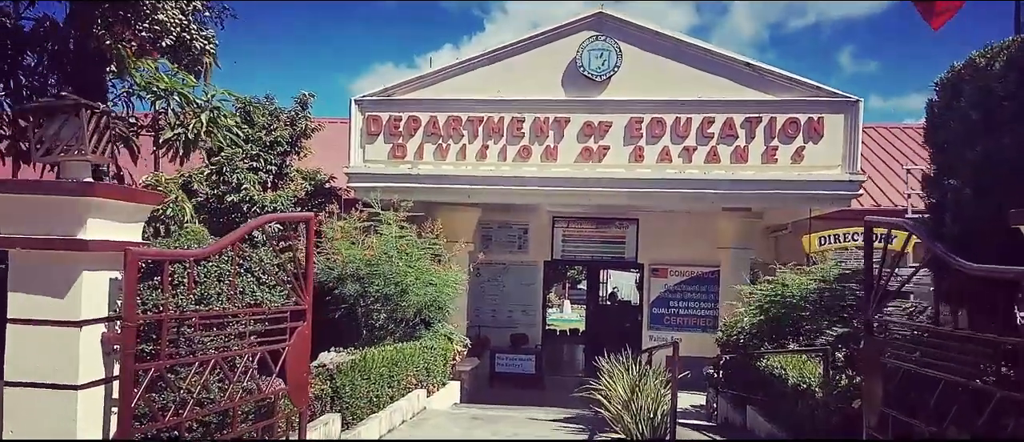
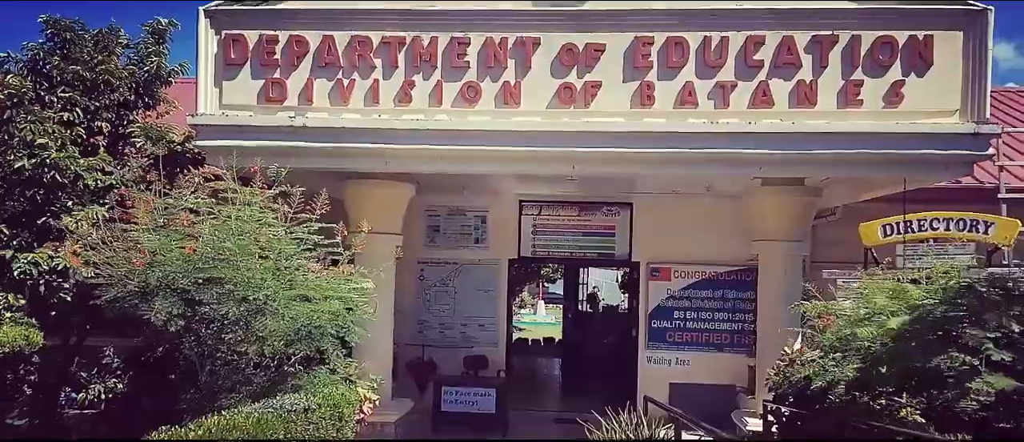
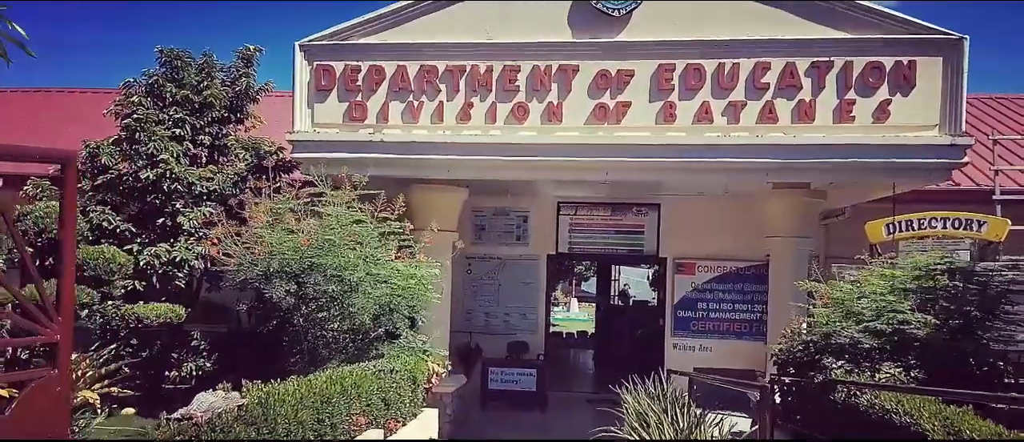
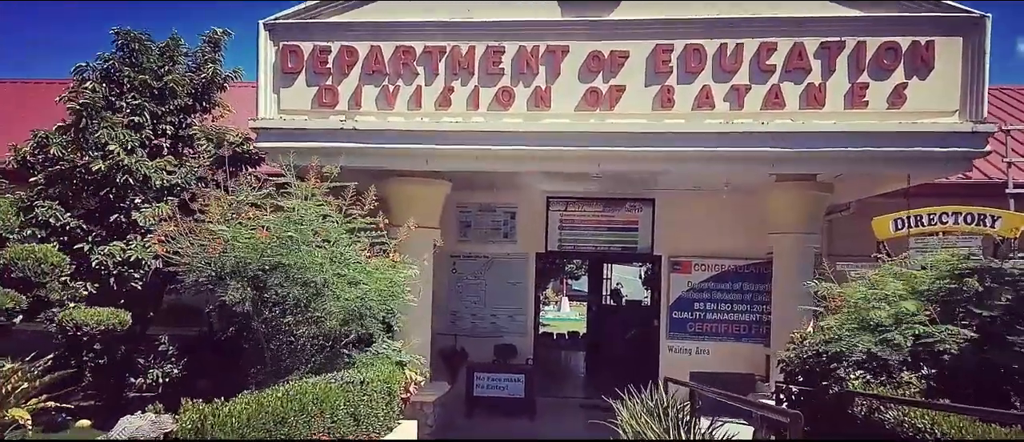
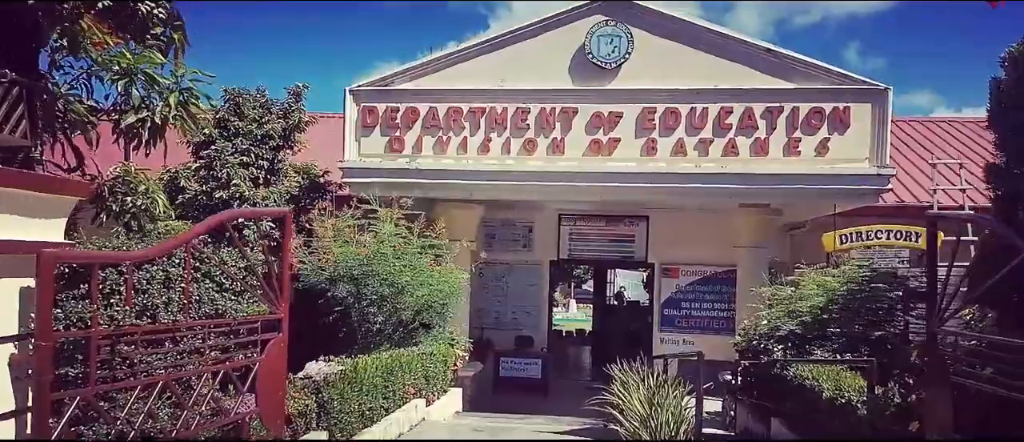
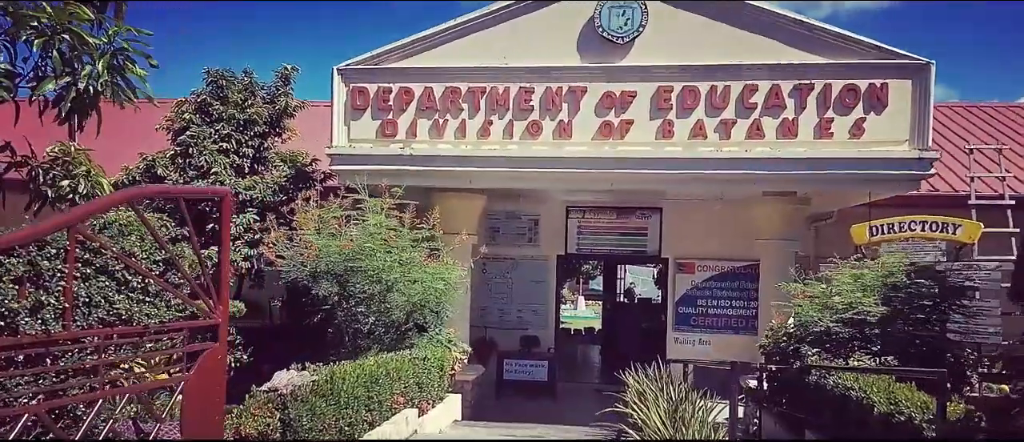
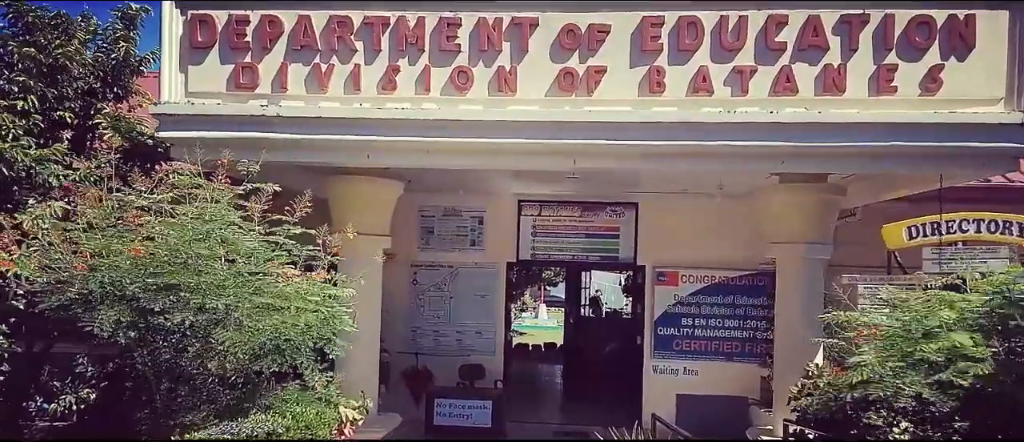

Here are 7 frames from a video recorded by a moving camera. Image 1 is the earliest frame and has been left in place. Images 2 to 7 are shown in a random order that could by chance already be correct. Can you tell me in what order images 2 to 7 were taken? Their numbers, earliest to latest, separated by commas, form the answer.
5, 6, 3, 4, 2, 7
